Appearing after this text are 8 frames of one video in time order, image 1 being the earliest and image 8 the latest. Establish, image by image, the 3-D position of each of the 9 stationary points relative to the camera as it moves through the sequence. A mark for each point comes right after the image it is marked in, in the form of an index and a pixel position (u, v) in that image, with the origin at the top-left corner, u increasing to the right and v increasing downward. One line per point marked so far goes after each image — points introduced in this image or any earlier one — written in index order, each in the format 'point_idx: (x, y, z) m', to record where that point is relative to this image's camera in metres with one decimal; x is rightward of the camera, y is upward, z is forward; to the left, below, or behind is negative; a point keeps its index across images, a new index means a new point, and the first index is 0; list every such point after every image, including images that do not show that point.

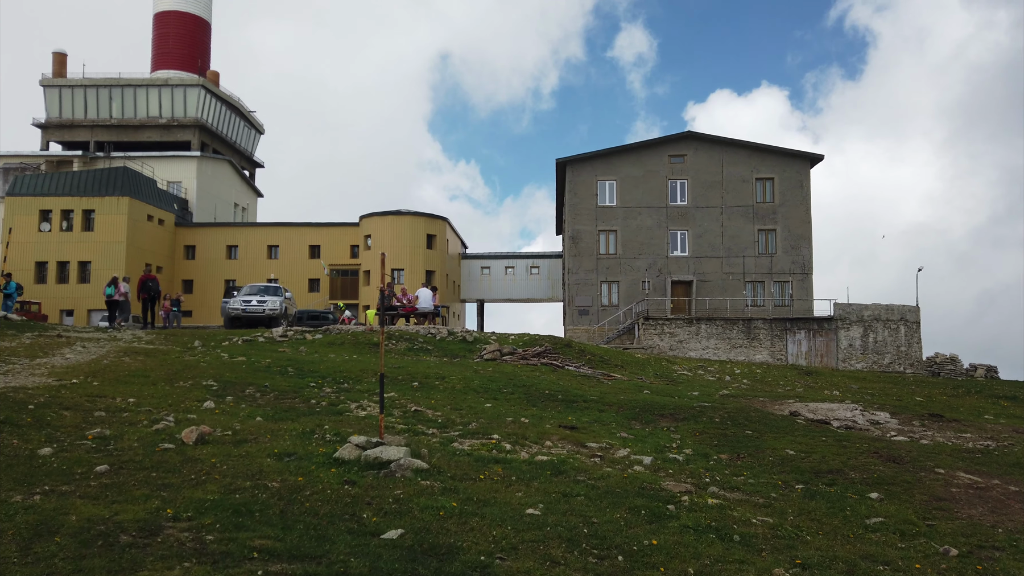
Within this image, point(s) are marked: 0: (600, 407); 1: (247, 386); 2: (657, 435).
0: (+2.3, -3.1, +19.1) m
1: (-6.6, -2.4, +18.2) m
2: (+3.0, -3.1, +15.6) m
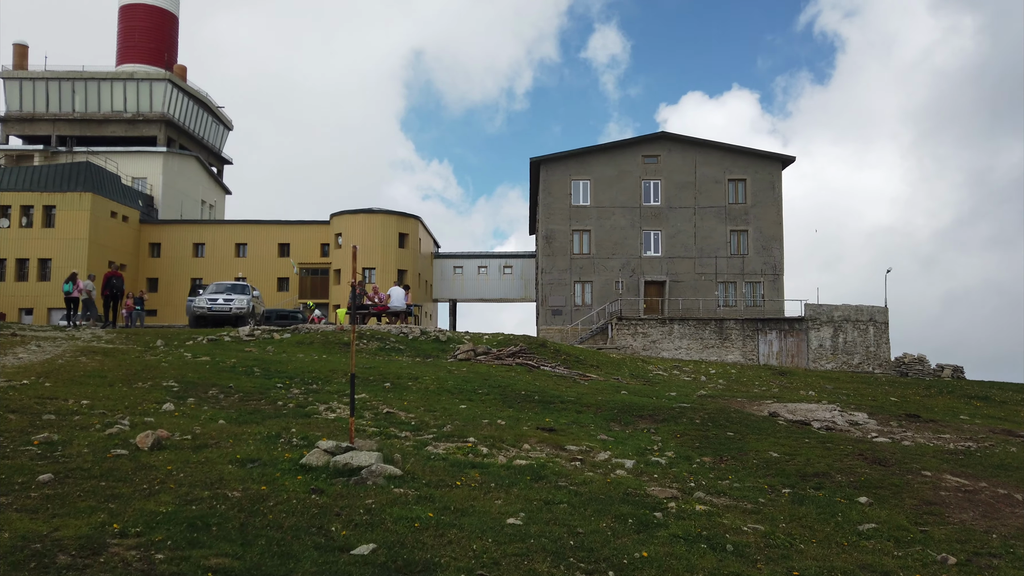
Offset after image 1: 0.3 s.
0: (+1.6, -3.0, +18.6) m
1: (-7.1, -2.3, +17.4) m
2: (+2.6, -3.1, +15.1) m
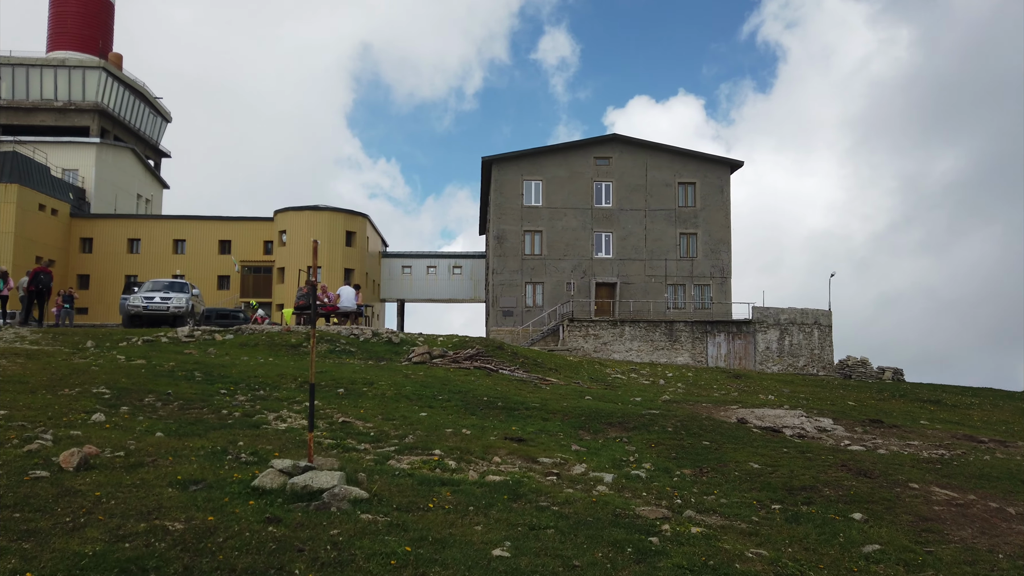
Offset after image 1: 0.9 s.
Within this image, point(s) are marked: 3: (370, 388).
0: (+0.8, -3.1, +17.8) m
1: (-7.9, -2.3, +15.9) m
2: (+1.9, -3.1, +14.4) m
3: (-3.7, -2.6, +19.1) m
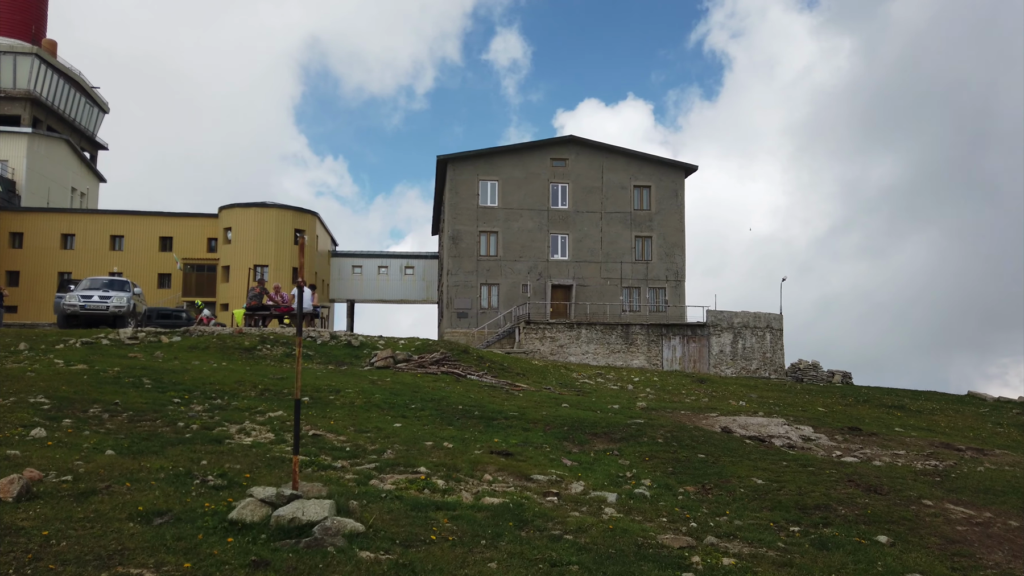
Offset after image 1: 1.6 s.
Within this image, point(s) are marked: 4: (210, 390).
0: (+0.3, -3.1, +16.8) m
1: (-8.2, -2.3, +14.4) m
2: (+1.7, -3.2, +13.5) m
3: (-4.2, -2.6, +17.8) m
4: (-7.0, -2.4, +17.3) m
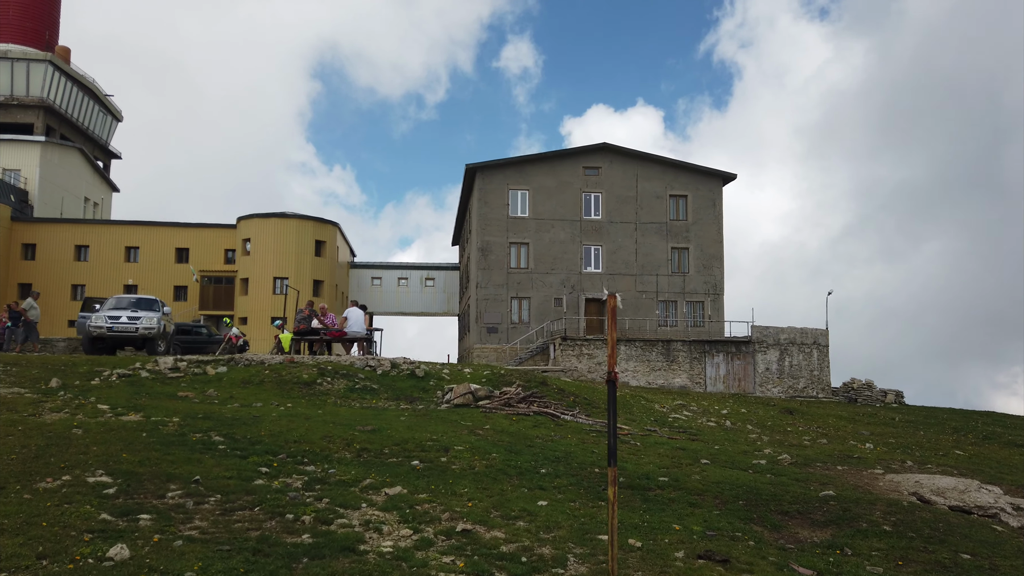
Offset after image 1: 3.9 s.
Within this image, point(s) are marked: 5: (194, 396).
0: (+3.2, -3.9, +13.6) m
1: (-5.3, -3.0, +11.2) m
2: (+4.6, -3.9, +10.3) m
3: (-1.3, -3.4, +14.6) m
4: (-4.1, -3.1, +14.1) m
5: (-8.6, -2.9, +20.0) m
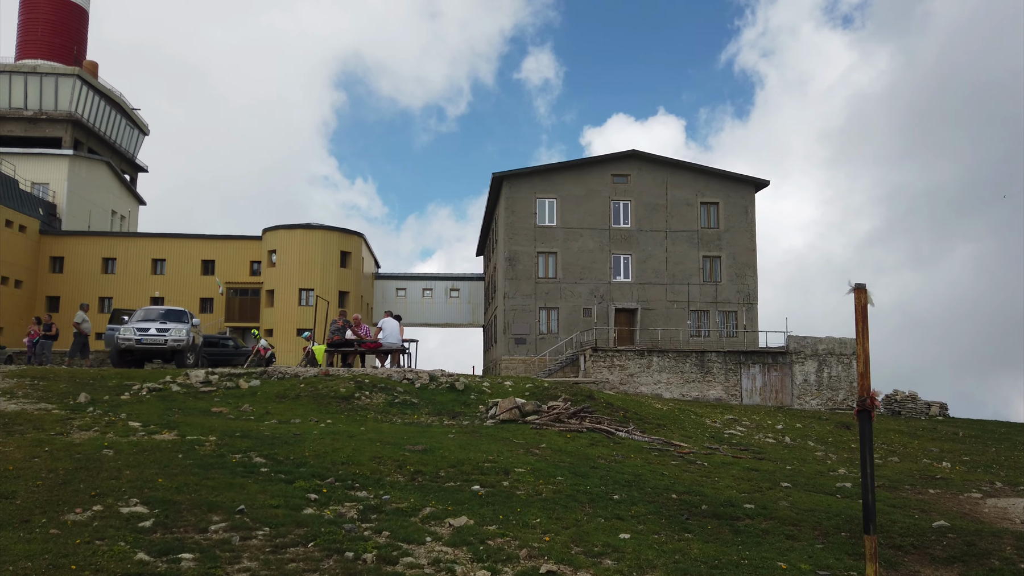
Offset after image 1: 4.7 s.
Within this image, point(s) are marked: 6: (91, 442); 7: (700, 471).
0: (+4.4, -4.0, +12.1) m
1: (-4.1, -3.1, +10.0) m
2: (+5.7, -3.9, +8.8) m
3: (0.0, -3.5, +13.3) m
4: (-2.8, -3.3, +12.8) m
5: (-7.2, -3.2, +18.8) m
6: (-8.0, -2.9, +14.0) m
7: (+4.2, -4.1, +16.6) m
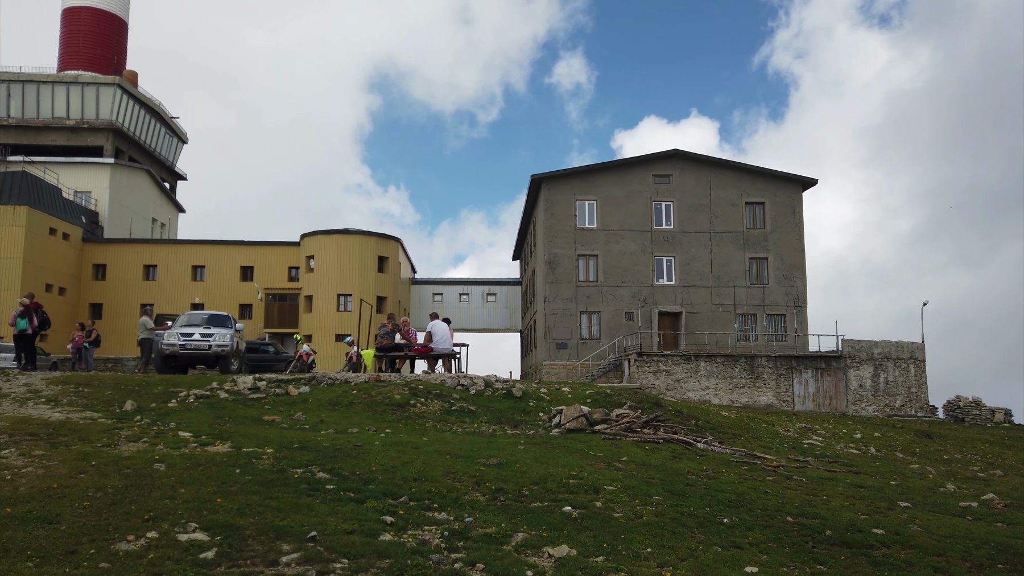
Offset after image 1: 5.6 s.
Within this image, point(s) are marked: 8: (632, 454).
0: (+5.9, -3.8, +10.4) m
1: (-2.8, -3.0, +8.7) m
2: (+7.0, -3.7, +7.0) m
3: (+1.5, -3.4, +11.8) m
4: (-1.4, -3.2, +11.5) m
5: (-5.5, -3.2, +17.7) m
6: (-6.4, -2.9, +12.8) m
7: (+5.9, -4.0, +14.9) m
8: (+2.6, -3.6, +16.3) m
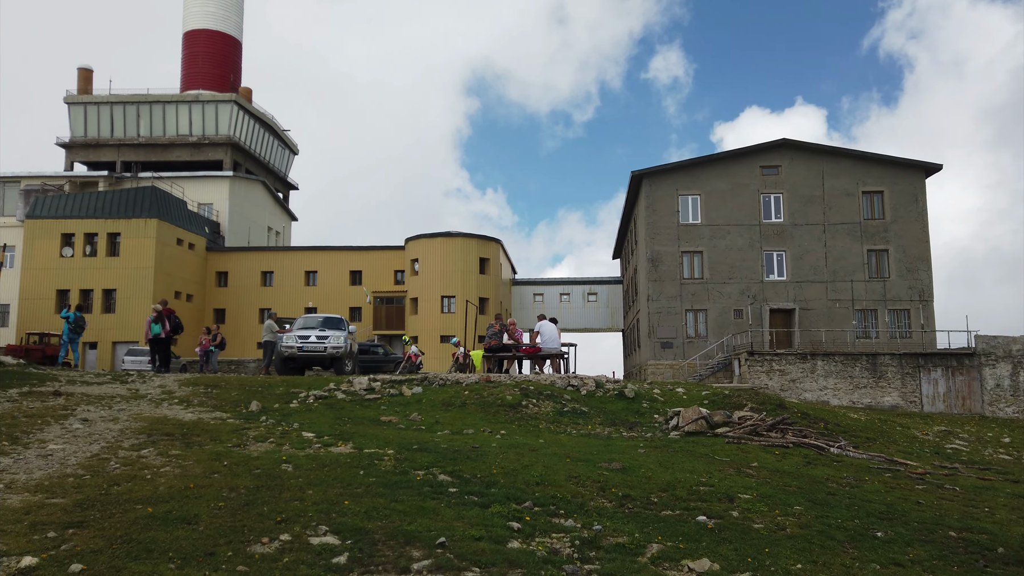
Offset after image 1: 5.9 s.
0: (+7.6, -3.7, +9.1) m
1: (-1.2, -3.0, +8.5) m
2: (+8.3, -3.6, +5.6) m
3: (+3.4, -3.3, +11.0) m
4: (+0.5, -3.2, +11.1) m
5: (-2.7, -3.2, +17.7) m
6: (-4.3, -3.0, +13.1) m
7: (+8.2, -3.8, +13.5) m
8: (+5.1, -3.5, +15.3) m
